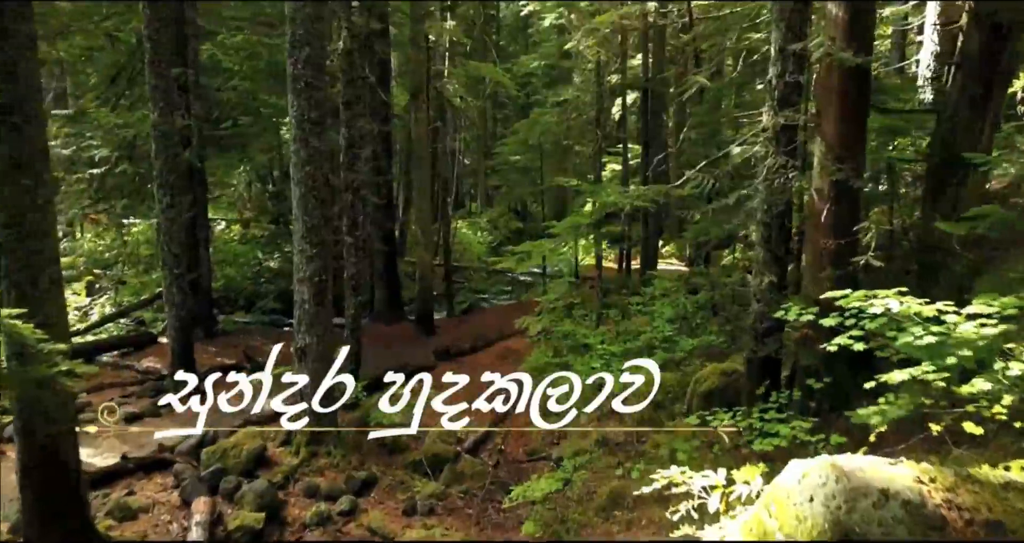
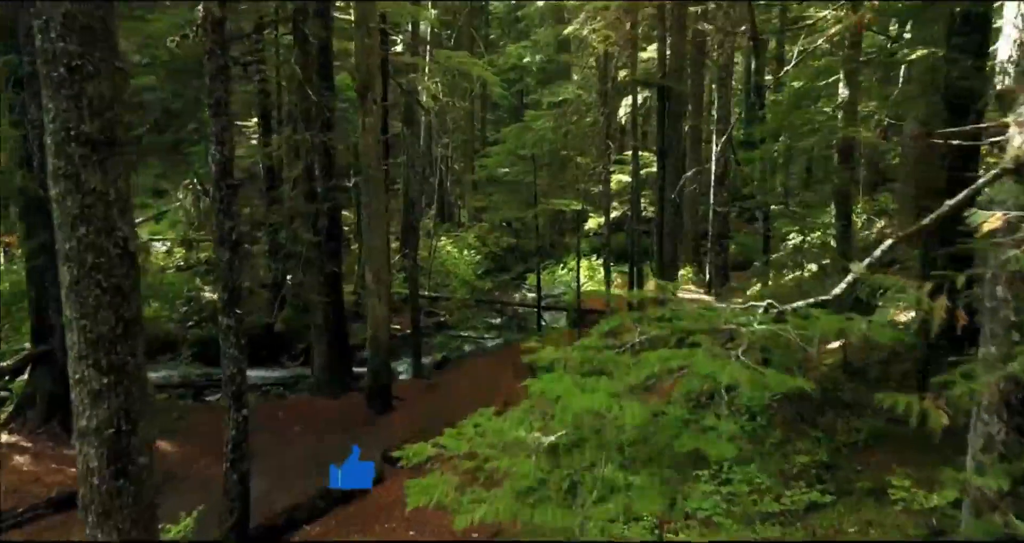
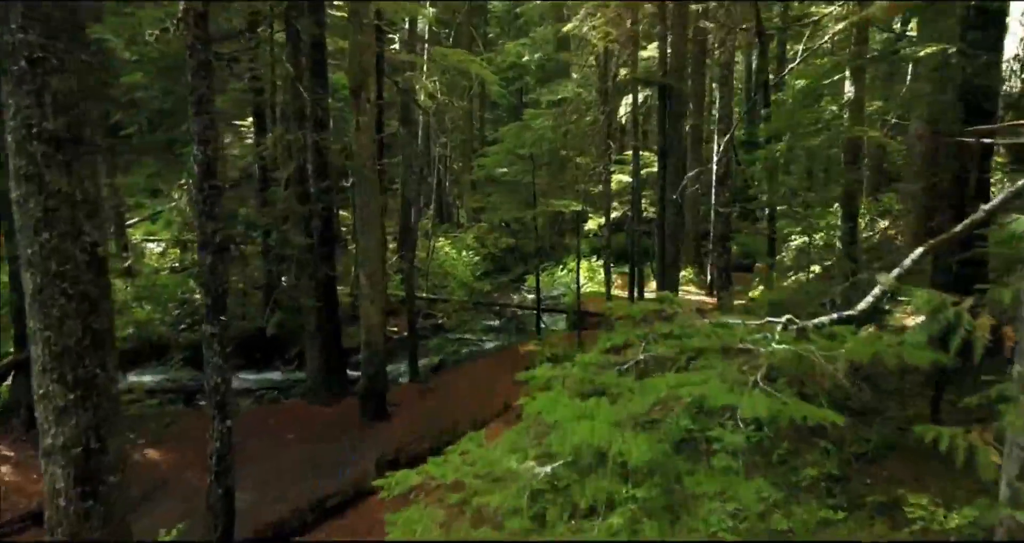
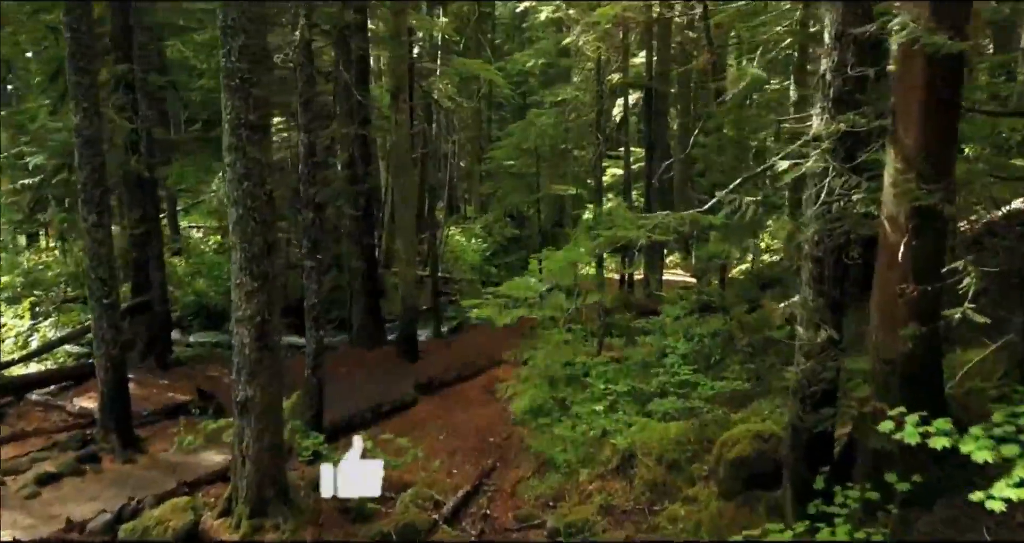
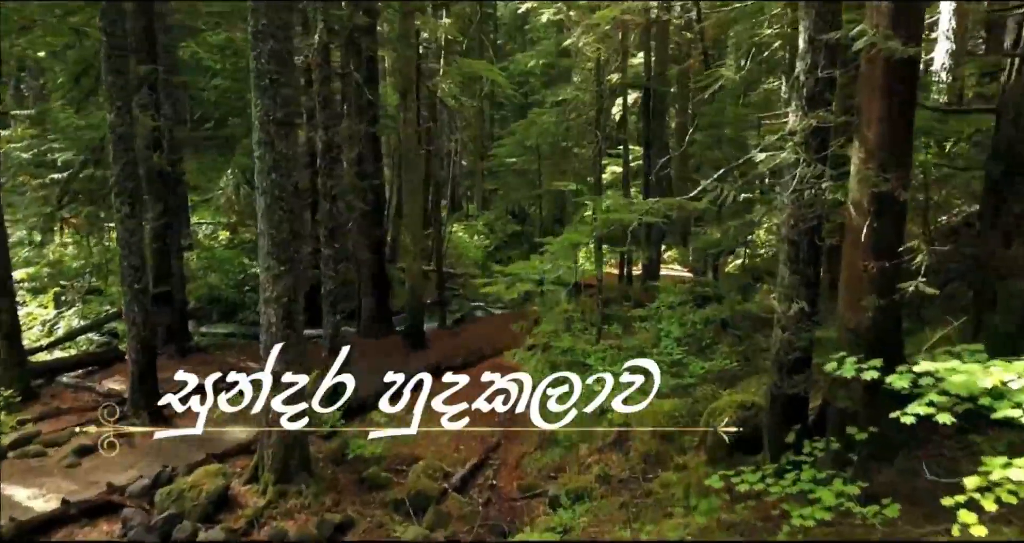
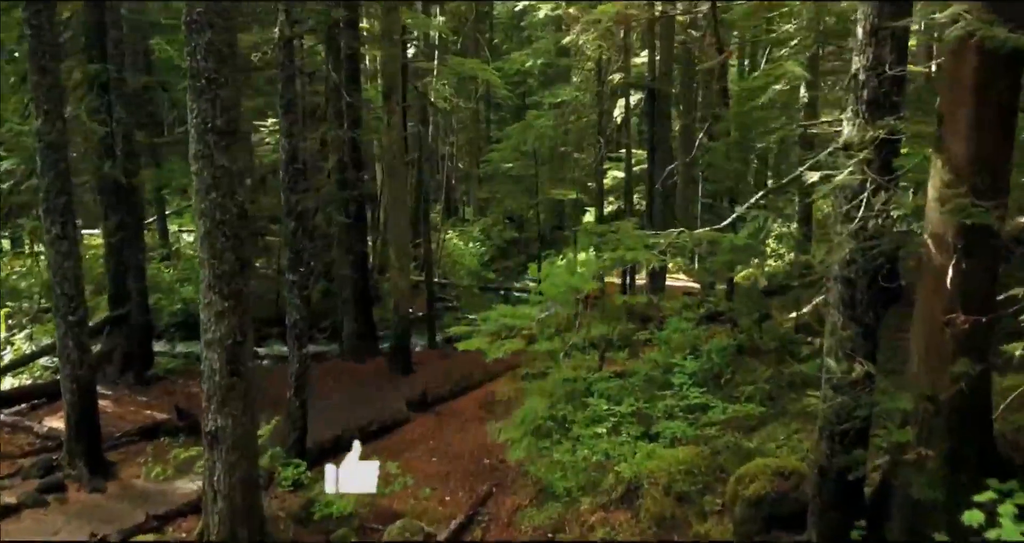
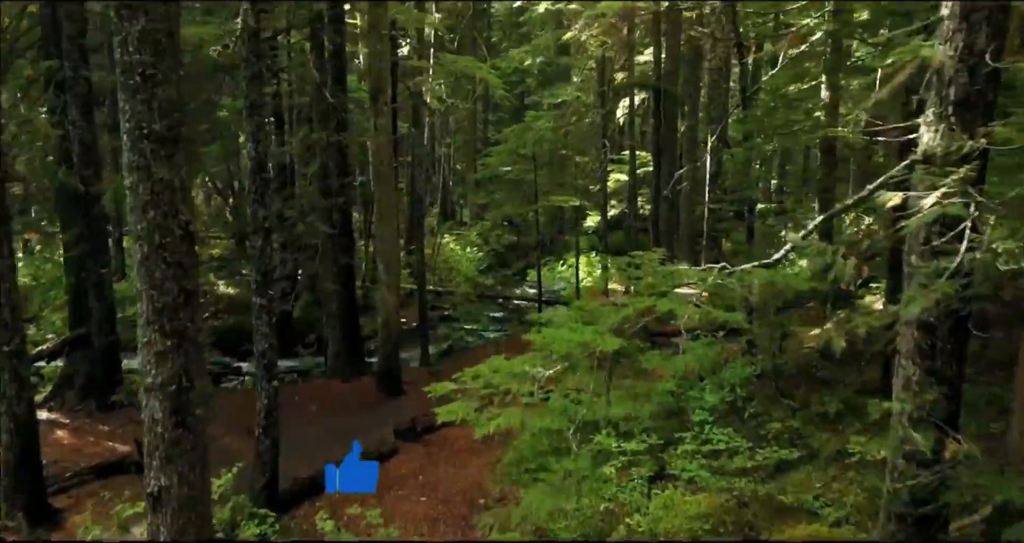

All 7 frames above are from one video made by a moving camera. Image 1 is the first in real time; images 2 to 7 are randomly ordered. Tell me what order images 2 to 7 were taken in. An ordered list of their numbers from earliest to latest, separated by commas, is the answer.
5, 4, 6, 7, 2, 3
